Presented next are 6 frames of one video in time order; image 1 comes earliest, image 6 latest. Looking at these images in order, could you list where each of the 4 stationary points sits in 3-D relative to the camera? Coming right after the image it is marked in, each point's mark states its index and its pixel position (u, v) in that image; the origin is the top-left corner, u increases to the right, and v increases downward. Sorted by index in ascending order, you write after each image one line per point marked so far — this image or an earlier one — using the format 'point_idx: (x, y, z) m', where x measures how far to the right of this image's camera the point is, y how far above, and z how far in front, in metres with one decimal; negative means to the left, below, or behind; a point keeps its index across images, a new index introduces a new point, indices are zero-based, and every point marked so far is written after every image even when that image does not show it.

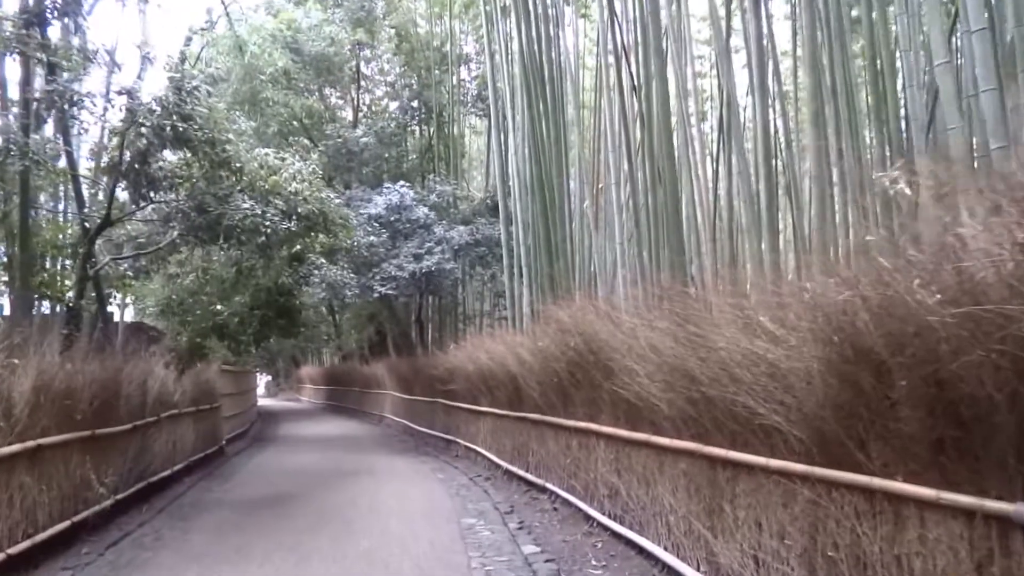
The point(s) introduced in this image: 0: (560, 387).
0: (+0.5, -0.9, +8.8) m
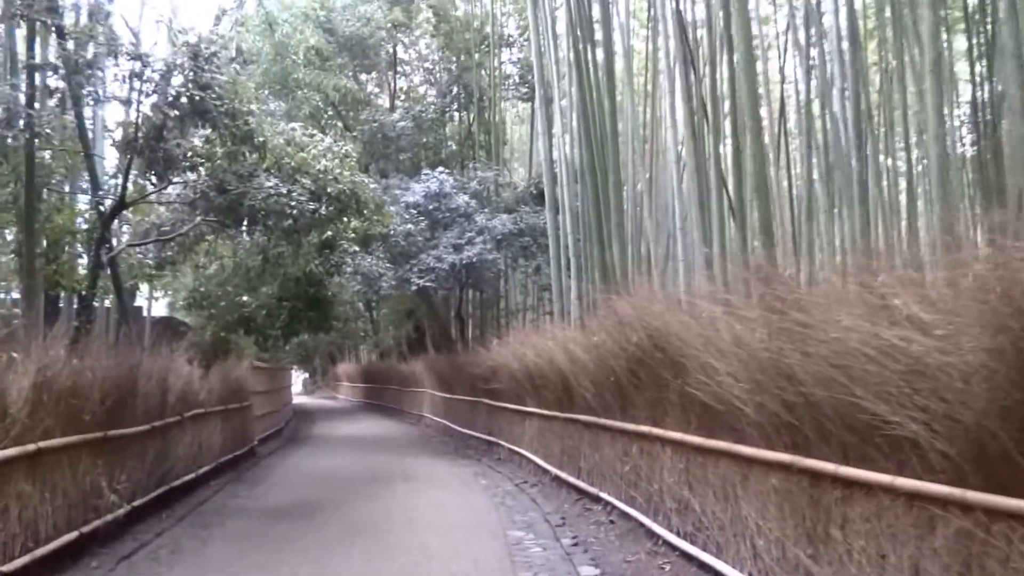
0: (+0.9, -0.8, +7.8) m
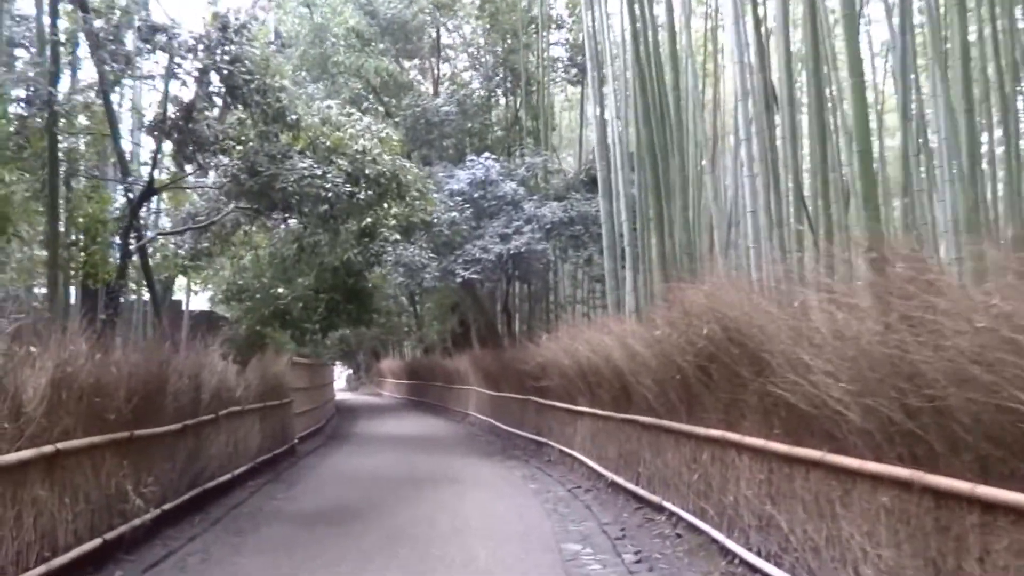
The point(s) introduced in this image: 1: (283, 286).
0: (+1.3, -0.7, +7.1) m
1: (-3.3, +0.1, +13.4) m
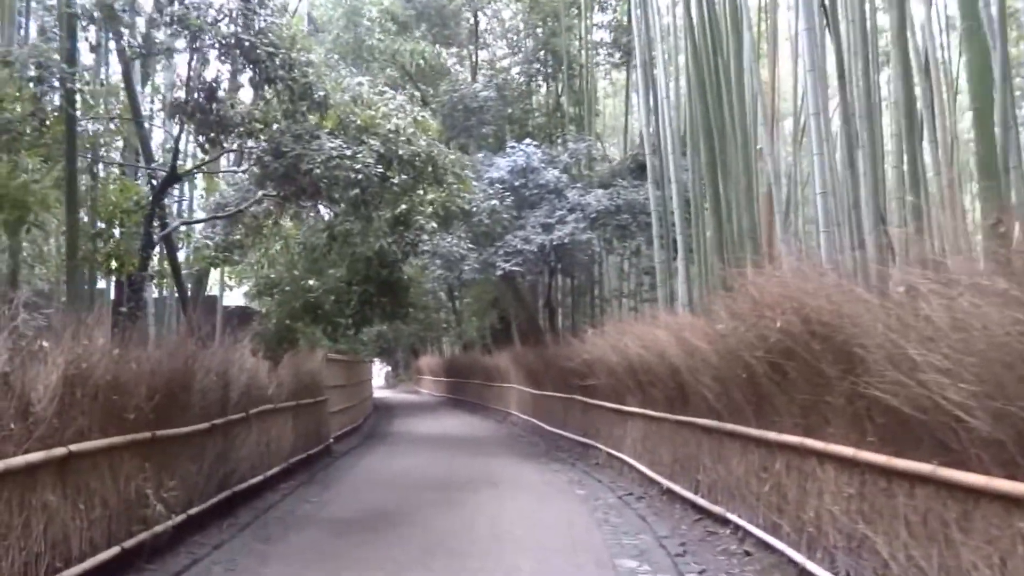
0: (+1.6, -0.7, +6.4) m
1: (-2.7, +0.1, +12.9) m
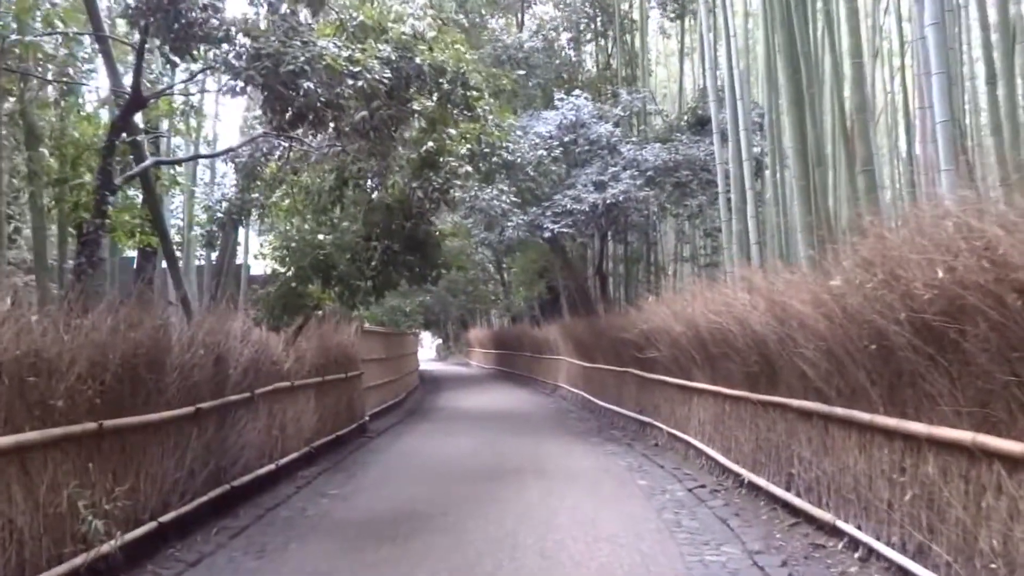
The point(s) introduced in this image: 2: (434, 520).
0: (+1.9, -0.4, +4.8) m
1: (-2.1, +0.6, +11.5) m
2: (-0.6, -1.7, +7.1) m
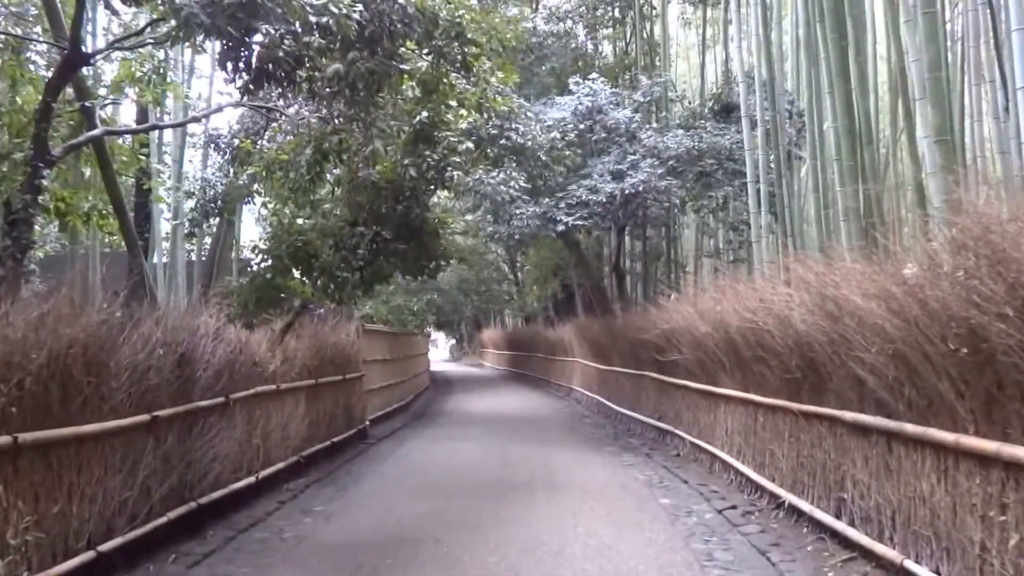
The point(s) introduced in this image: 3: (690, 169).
0: (+1.9, -0.3, +3.8) m
1: (-2.0, +0.7, +10.6) m
2: (-0.6, -1.7, +6.2) m
3: (+2.5, +1.7, +13.2) m
